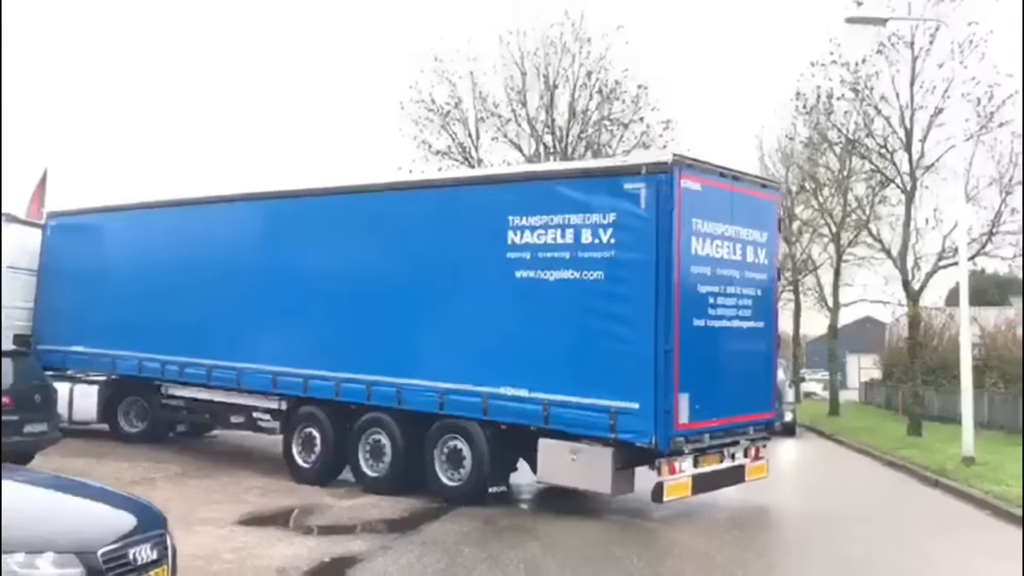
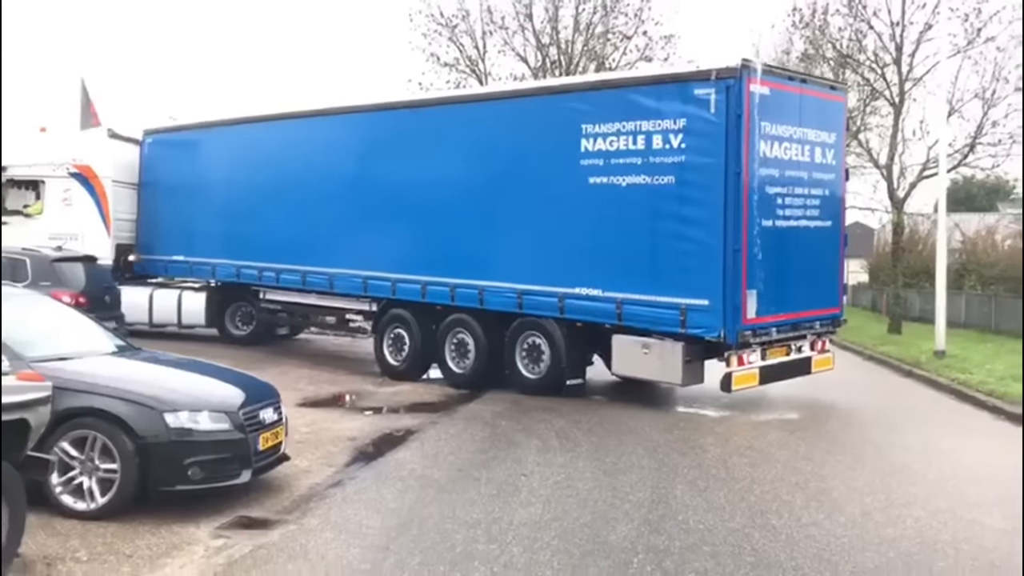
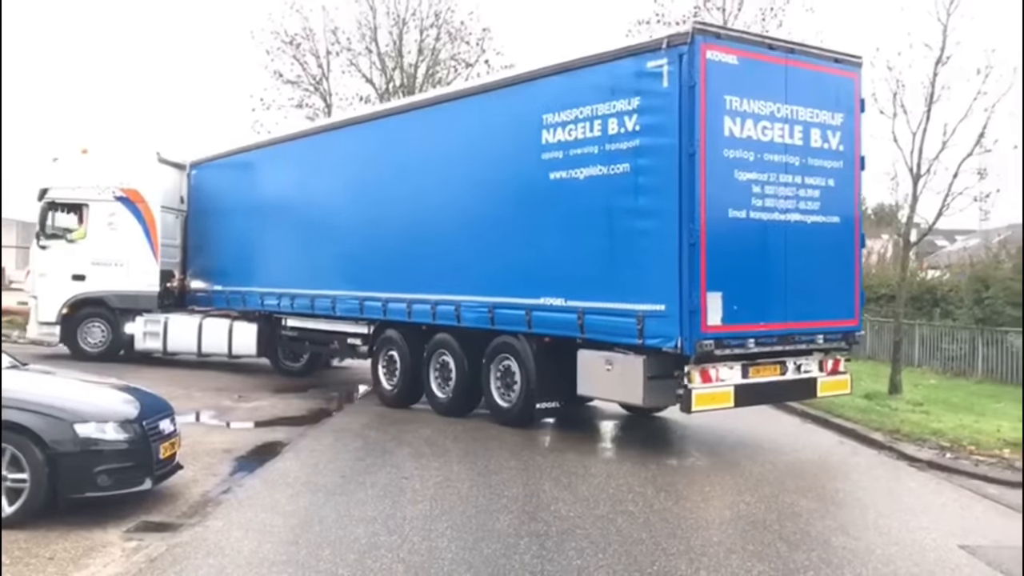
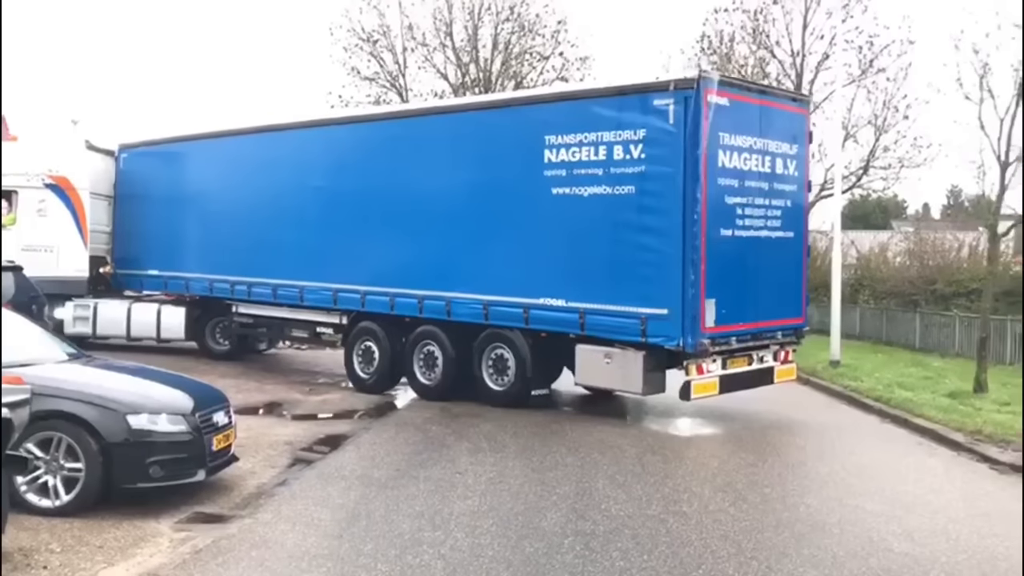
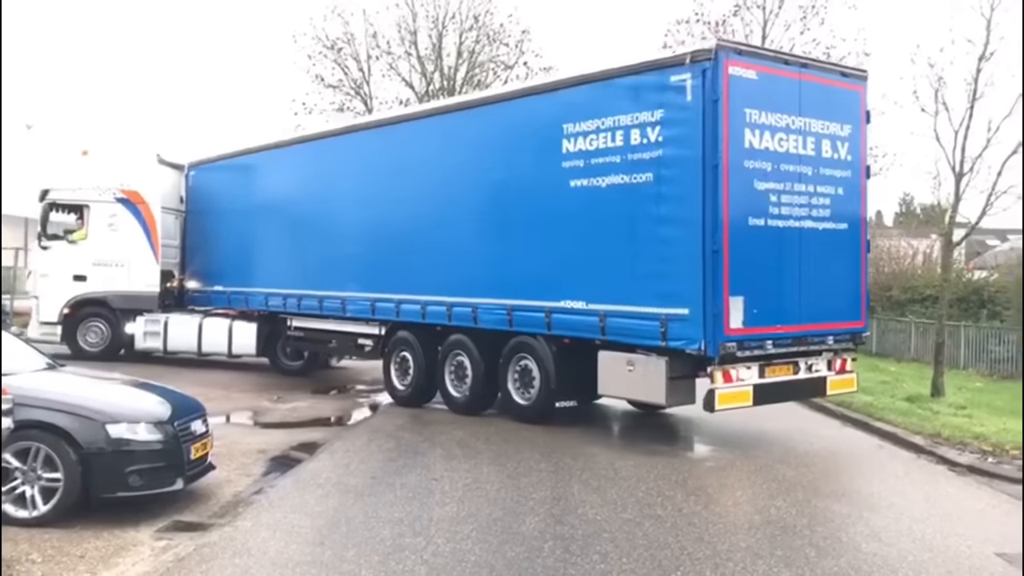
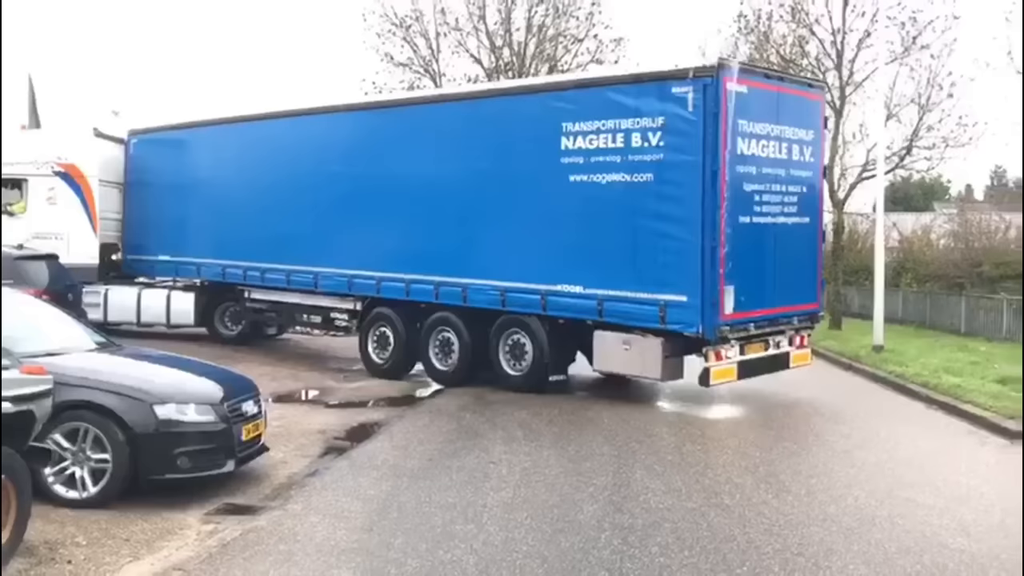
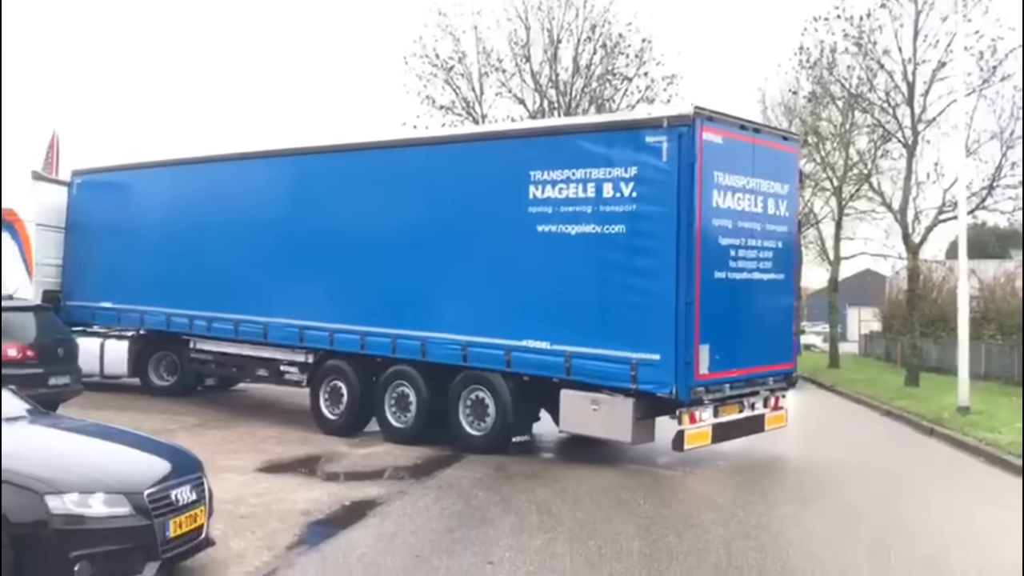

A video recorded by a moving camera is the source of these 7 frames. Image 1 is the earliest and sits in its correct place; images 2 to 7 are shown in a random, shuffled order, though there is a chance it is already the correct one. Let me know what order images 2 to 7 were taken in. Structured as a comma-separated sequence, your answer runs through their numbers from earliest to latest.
7, 2, 6, 4, 5, 3
